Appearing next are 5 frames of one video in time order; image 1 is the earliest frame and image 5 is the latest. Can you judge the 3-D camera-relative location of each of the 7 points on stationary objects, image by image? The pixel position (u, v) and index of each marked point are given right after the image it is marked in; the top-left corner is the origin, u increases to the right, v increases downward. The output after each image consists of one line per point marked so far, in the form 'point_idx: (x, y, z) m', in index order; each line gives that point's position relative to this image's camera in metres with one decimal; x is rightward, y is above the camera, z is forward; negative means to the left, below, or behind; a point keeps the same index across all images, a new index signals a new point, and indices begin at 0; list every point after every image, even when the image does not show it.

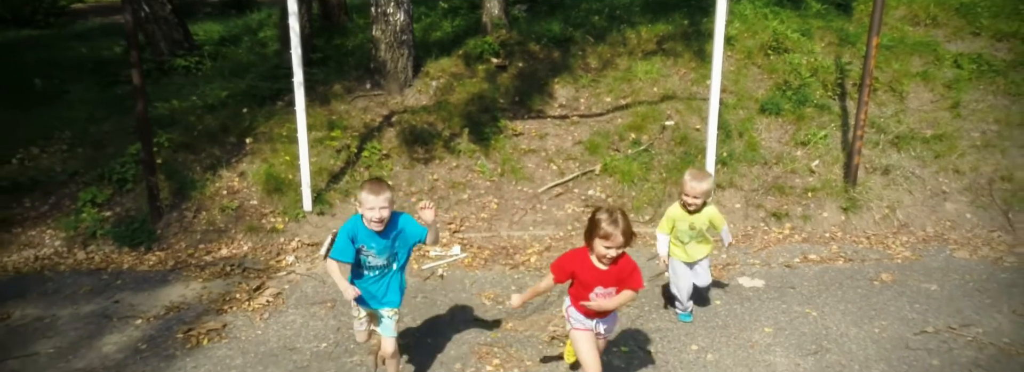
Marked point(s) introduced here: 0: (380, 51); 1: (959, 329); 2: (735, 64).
0: (-1.3, +1.4, +6.8) m
1: (+2.6, -0.8, +4.0) m
2: (+2.3, +1.2, +6.9) m
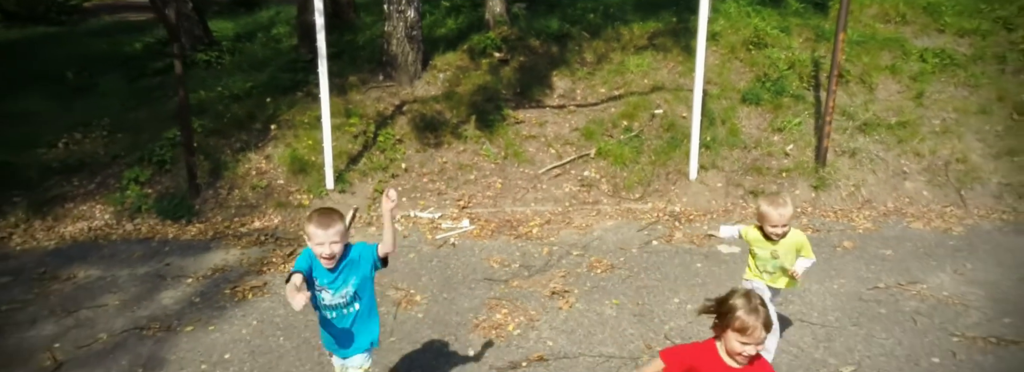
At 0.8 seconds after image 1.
0: (-1.3, +1.5, +7.4) m
1: (+2.7, -0.7, +4.6) m
2: (+2.3, +1.4, +7.5) m
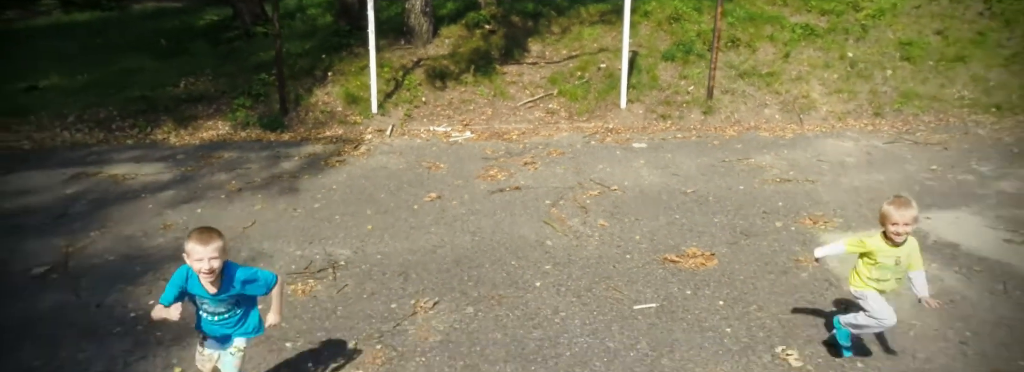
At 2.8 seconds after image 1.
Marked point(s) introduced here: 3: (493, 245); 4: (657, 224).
0: (-1.5, +2.5, +10.1) m
1: (+2.5, +0.3, +7.4) m
2: (+2.1, +2.4, +10.3) m
3: (-0.2, -0.5, +5.3) m
4: (+1.2, -0.3, +5.8) m
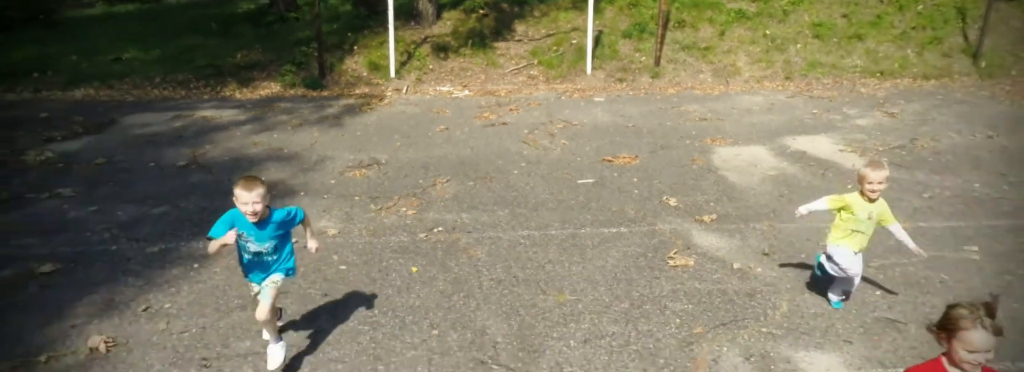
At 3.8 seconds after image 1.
0: (-1.7, +3.4, +12.5) m
1: (+2.4, +1.1, +9.8) m
2: (+1.9, +3.2, +12.7) m
3: (-0.3, +0.4, +7.7) m
4: (+1.1, +0.5, +8.1) m
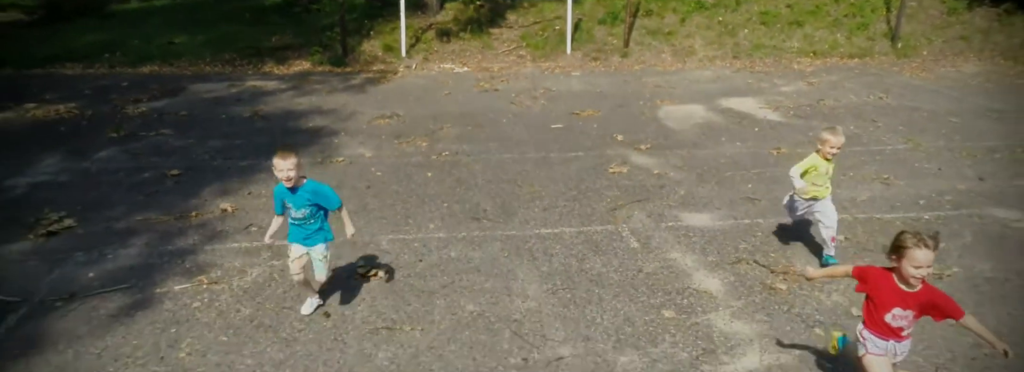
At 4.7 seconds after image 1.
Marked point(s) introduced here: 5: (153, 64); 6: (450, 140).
0: (-1.9, +4.1, +14.6) m
1: (+2.2, +1.9, +11.9) m
2: (+1.7, +4.0, +14.8) m
3: (-0.4, +1.1, +9.8) m
4: (+0.9, +1.3, +10.2) m
5: (-6.5, +2.2, +12.2) m
6: (-0.8, +0.6, +8.3) m
